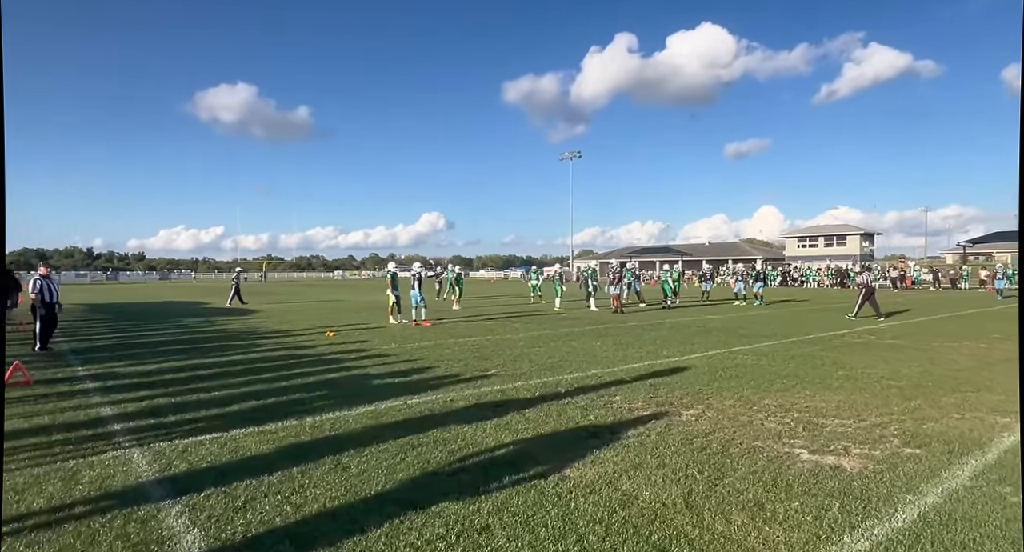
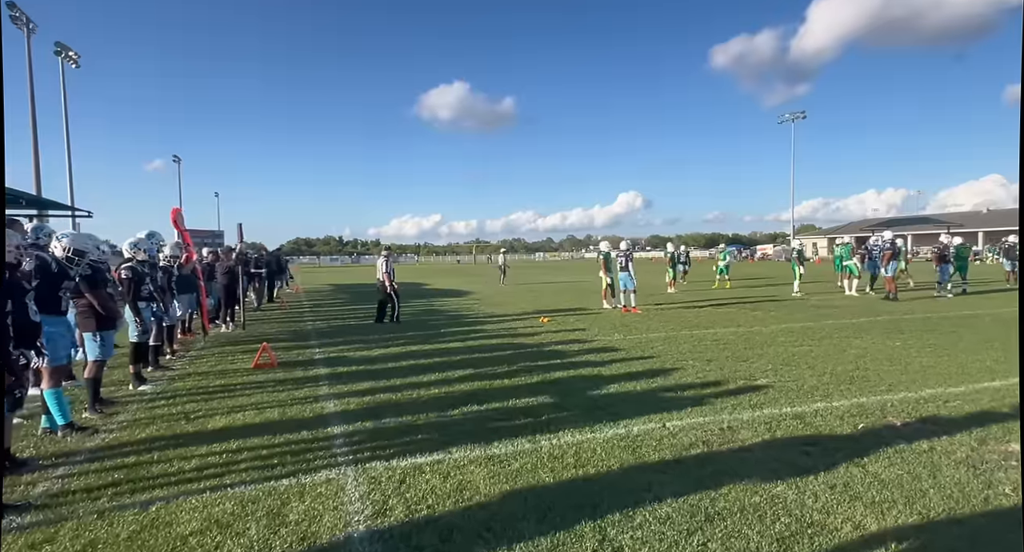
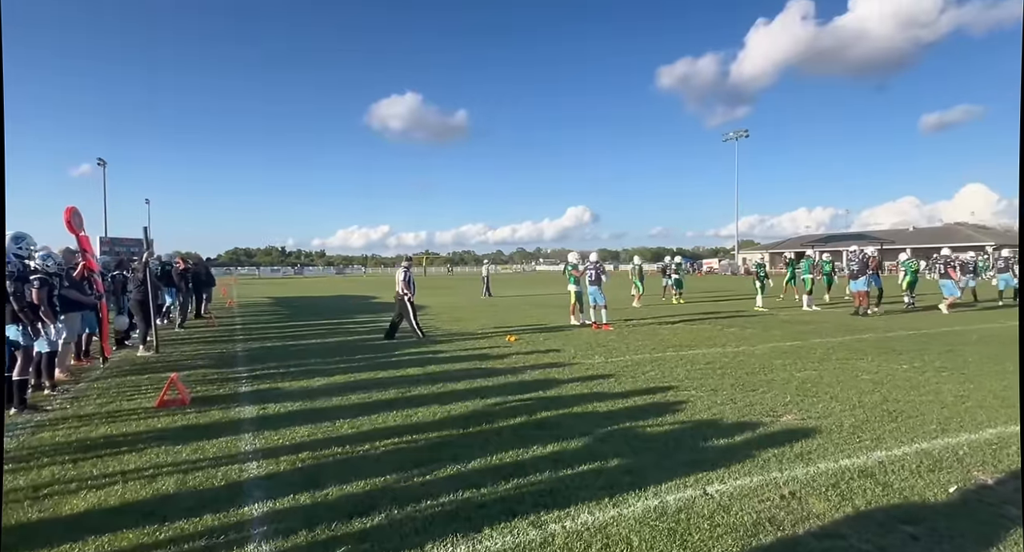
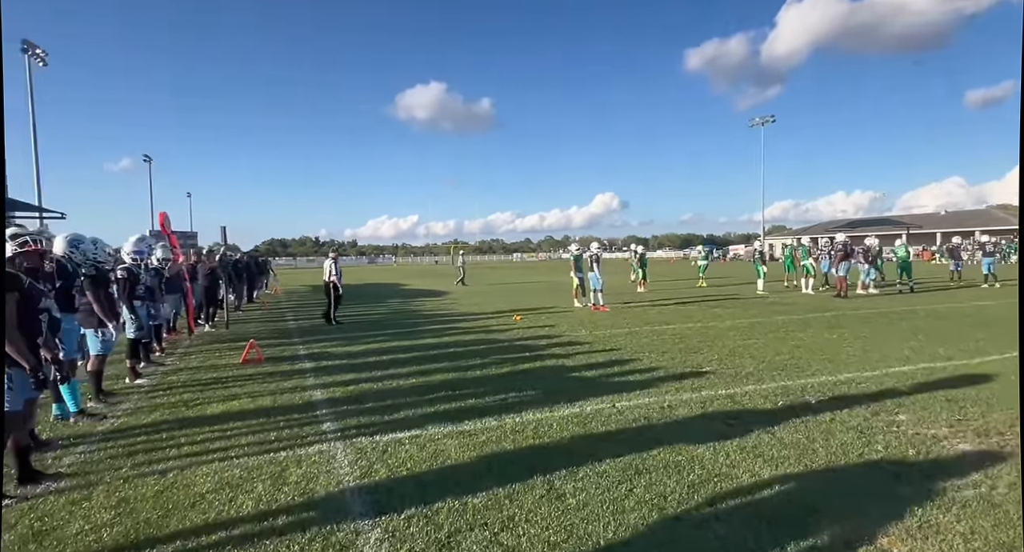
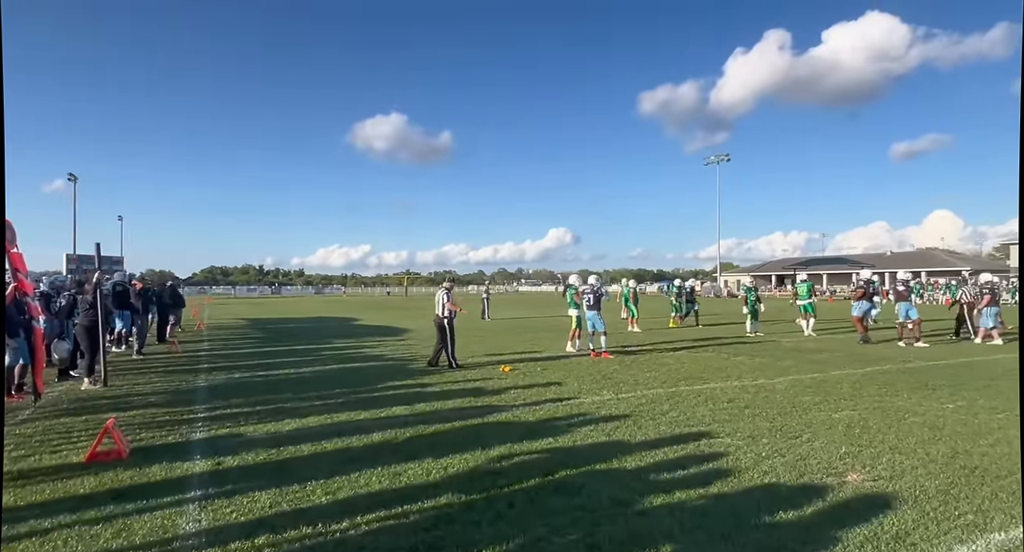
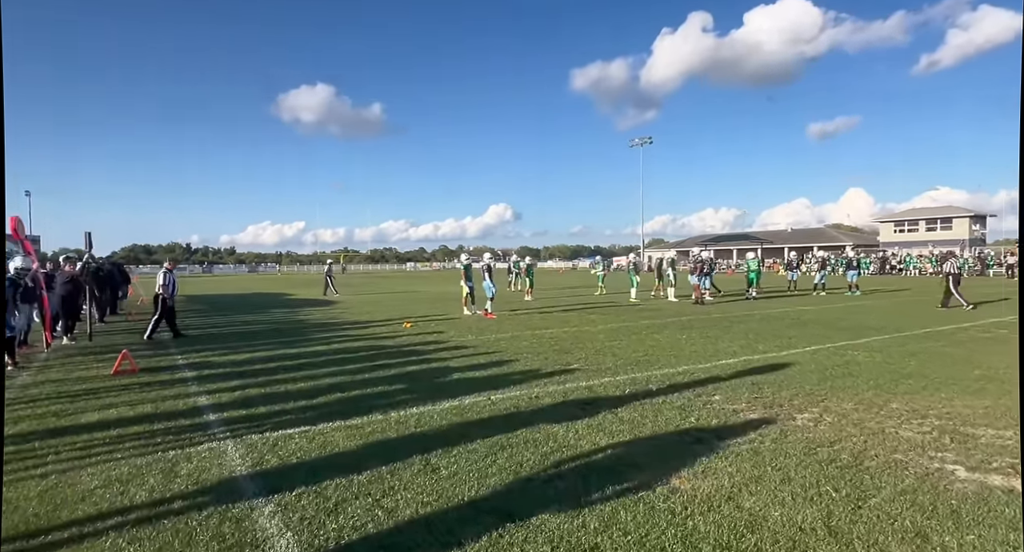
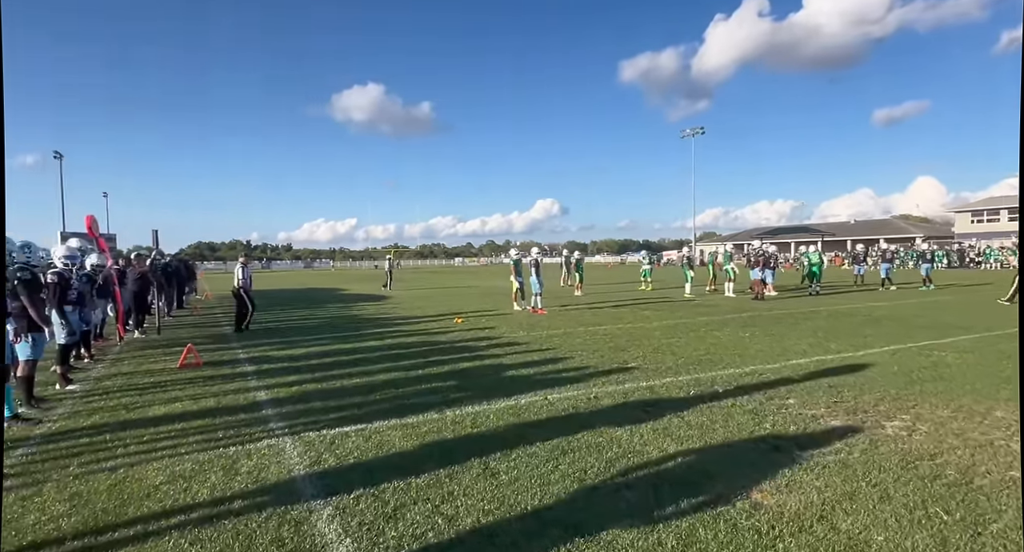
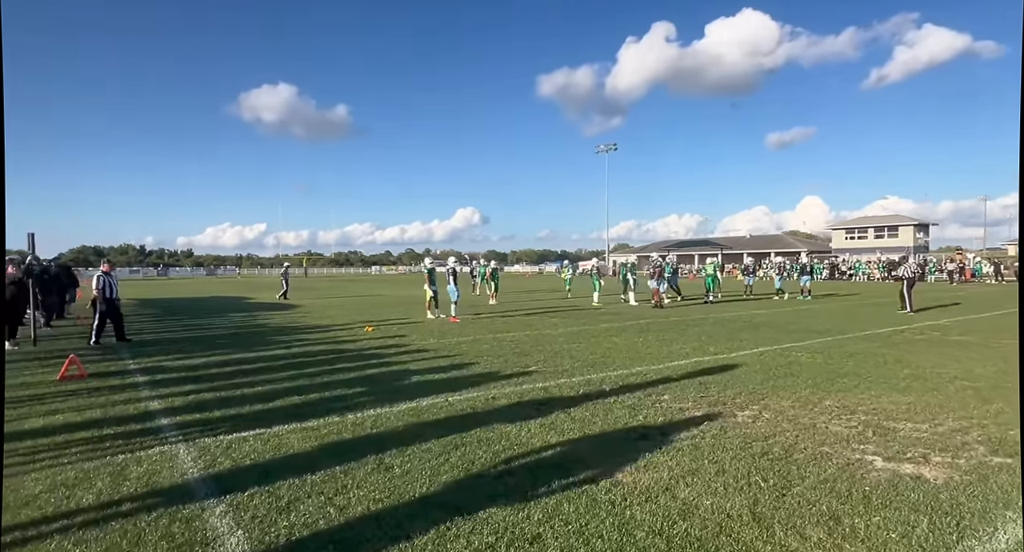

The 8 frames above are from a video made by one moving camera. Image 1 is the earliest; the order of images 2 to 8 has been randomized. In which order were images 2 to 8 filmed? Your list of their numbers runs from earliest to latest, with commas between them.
8, 6, 7, 4, 2, 3, 5
